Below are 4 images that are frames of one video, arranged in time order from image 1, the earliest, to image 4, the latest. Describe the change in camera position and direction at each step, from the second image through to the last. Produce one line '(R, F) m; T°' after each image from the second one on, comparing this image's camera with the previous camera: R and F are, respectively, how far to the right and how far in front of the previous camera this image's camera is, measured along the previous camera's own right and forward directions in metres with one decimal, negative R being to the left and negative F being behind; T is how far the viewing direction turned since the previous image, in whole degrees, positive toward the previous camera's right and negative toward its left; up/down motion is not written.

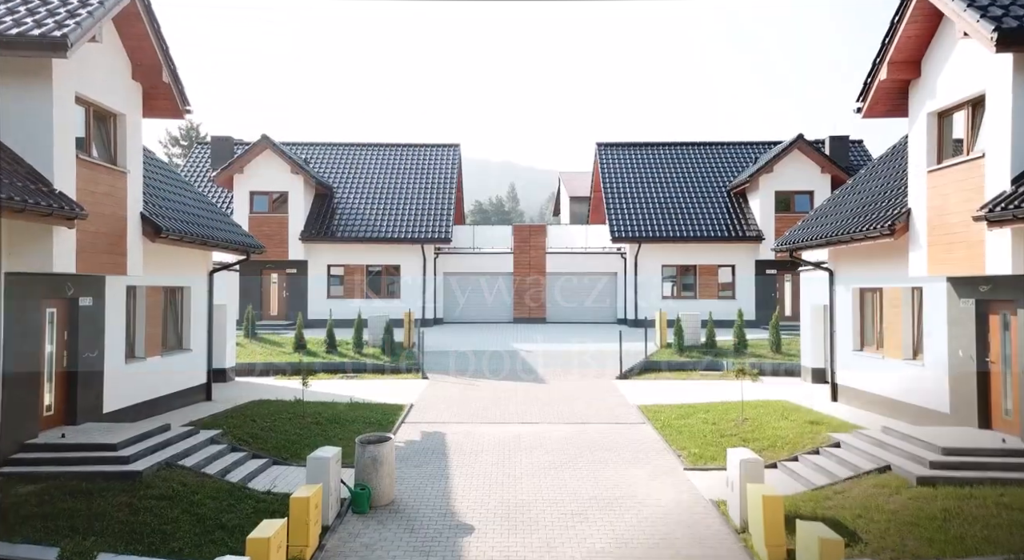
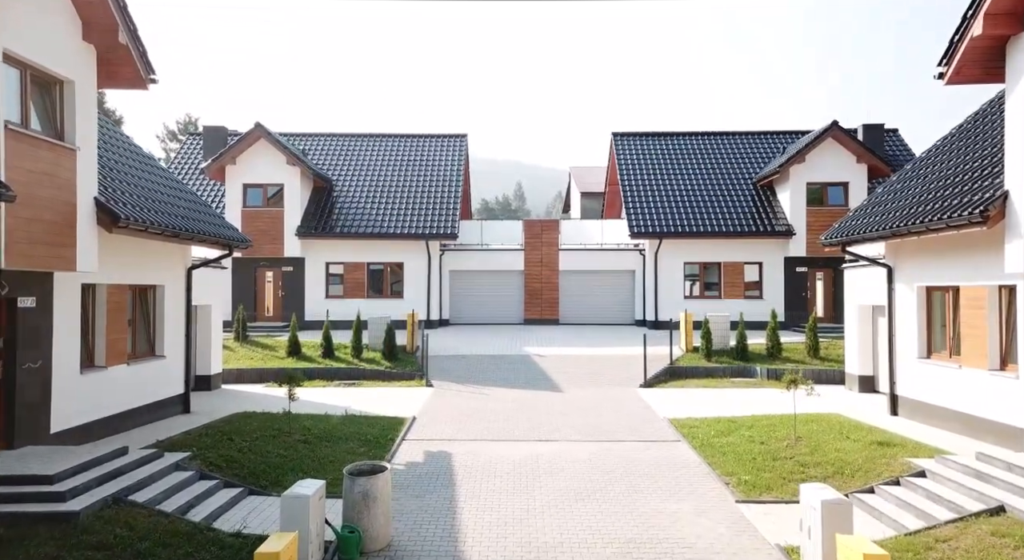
(-0.2, +1.6) m; 0°
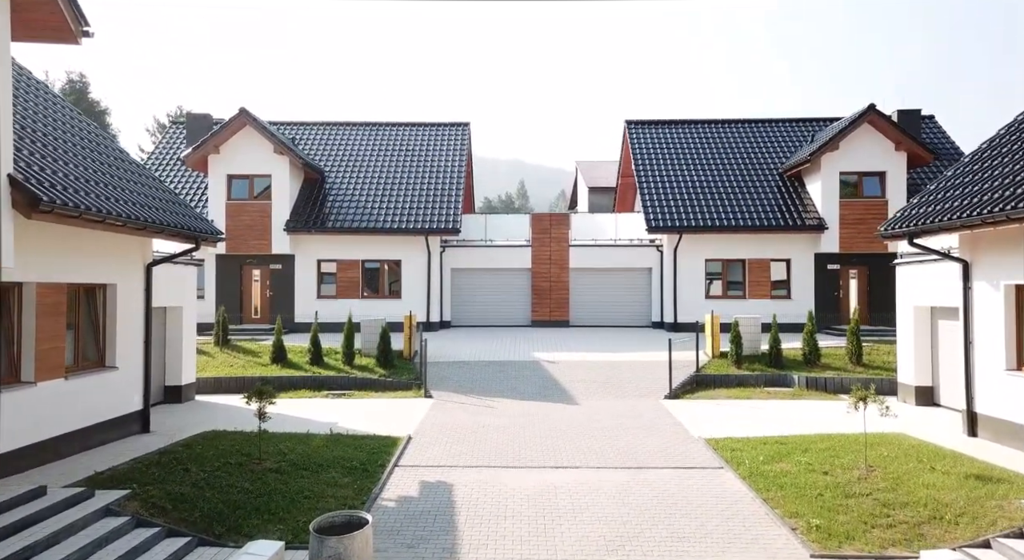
(-0.1, +1.7) m; 0°
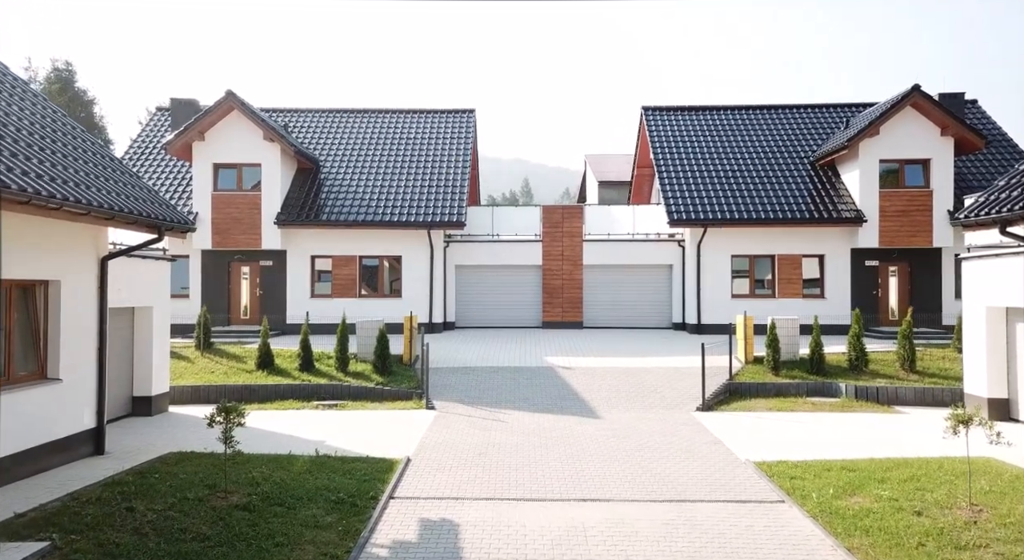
(-0.2, +1.6) m; 0°
